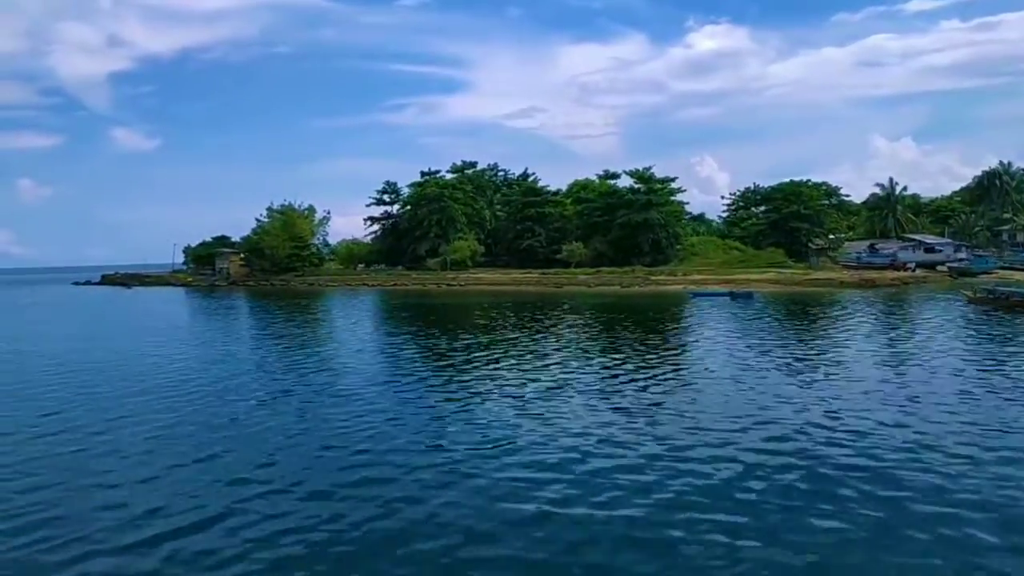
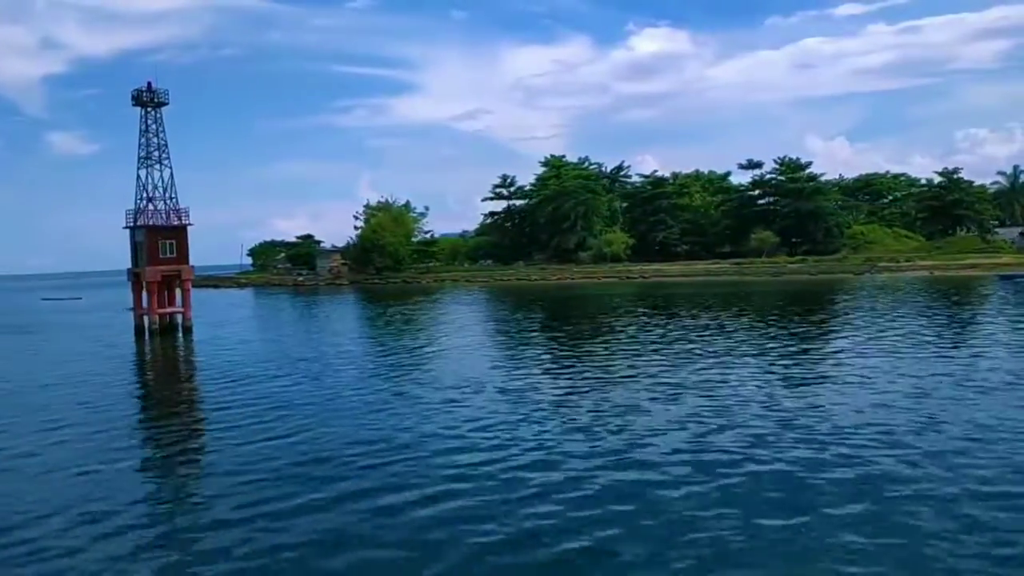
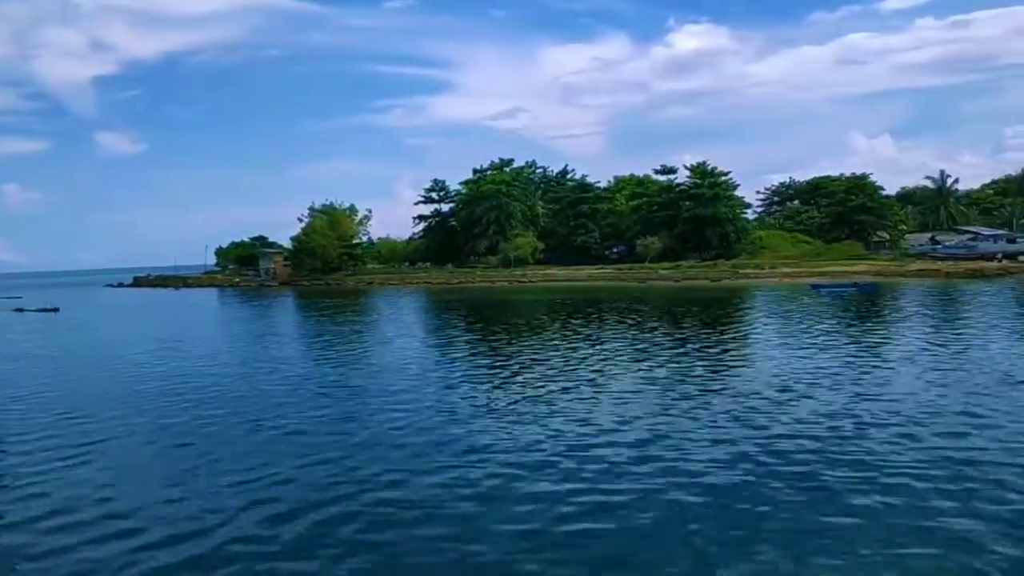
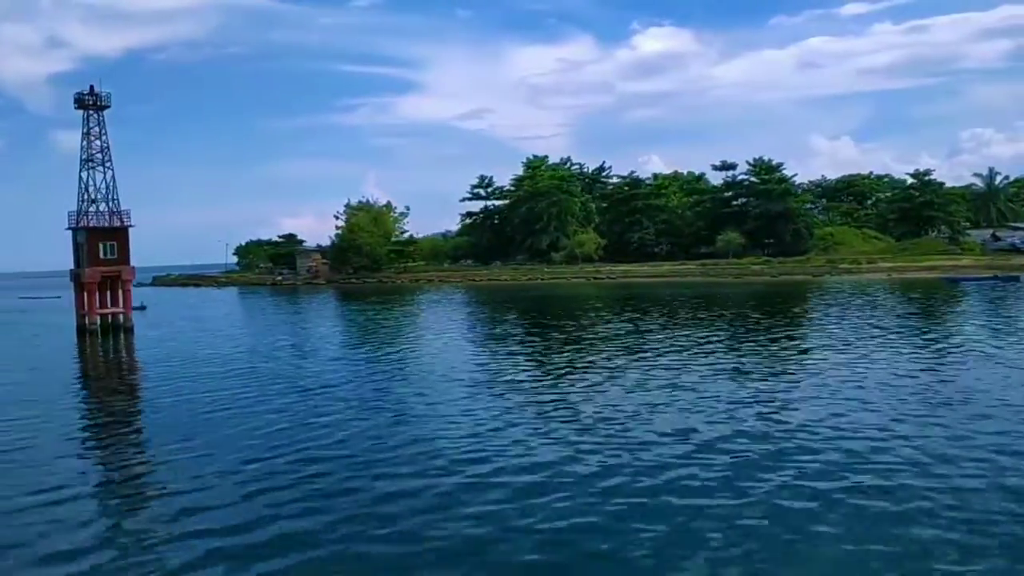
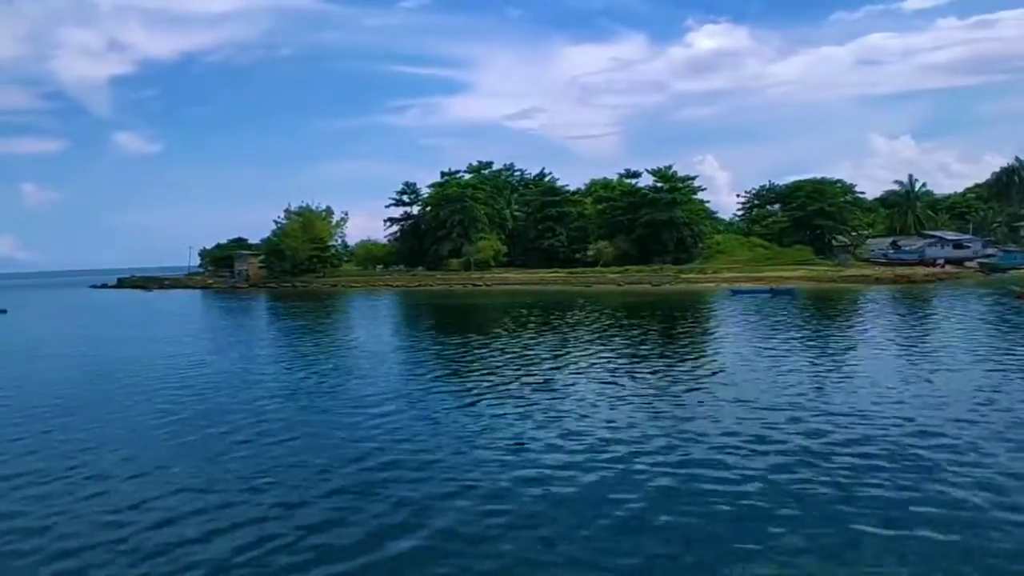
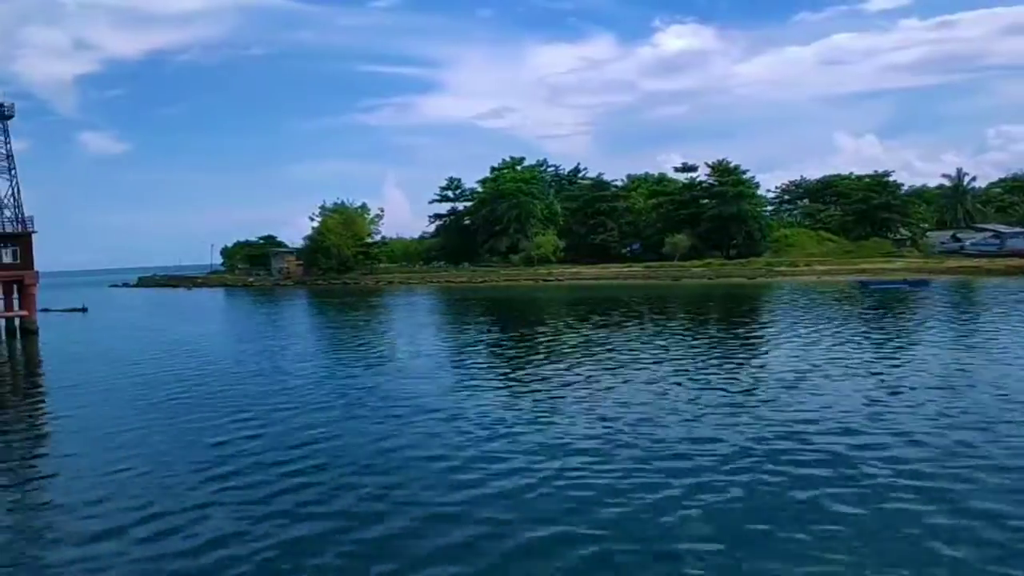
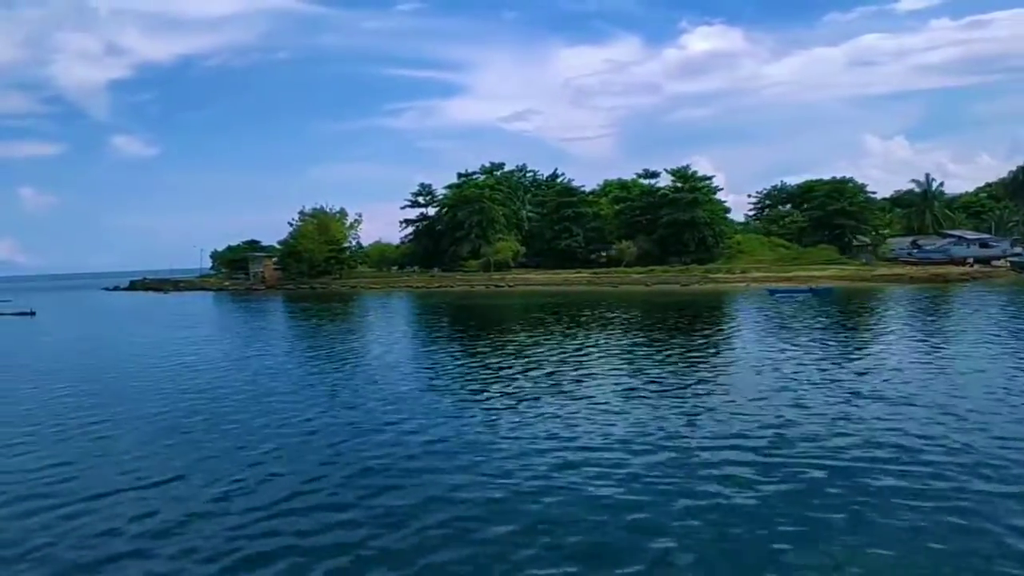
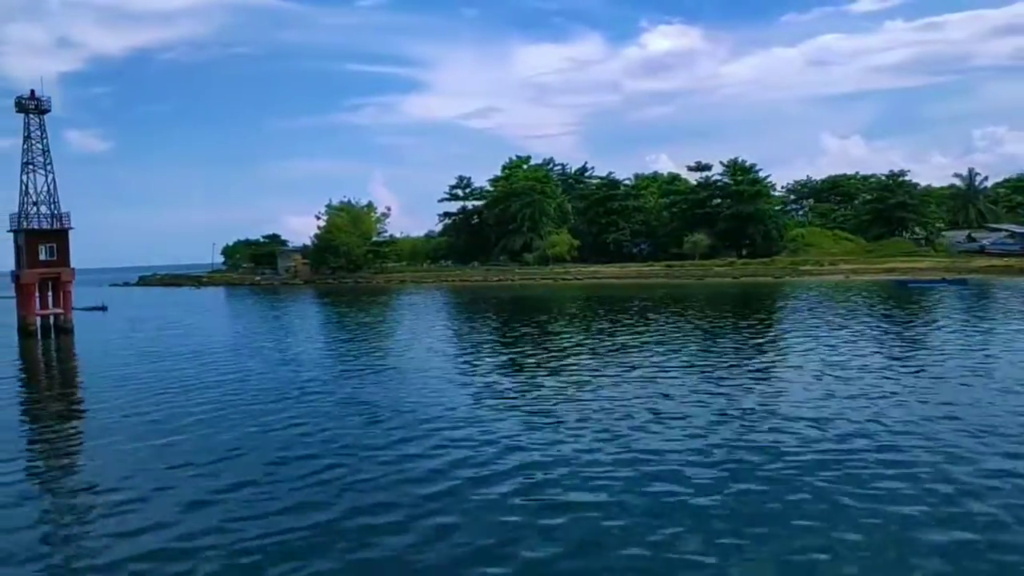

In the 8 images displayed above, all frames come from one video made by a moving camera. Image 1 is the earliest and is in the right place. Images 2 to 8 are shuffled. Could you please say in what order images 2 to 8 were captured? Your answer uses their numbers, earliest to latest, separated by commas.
5, 7, 3, 6, 8, 4, 2
